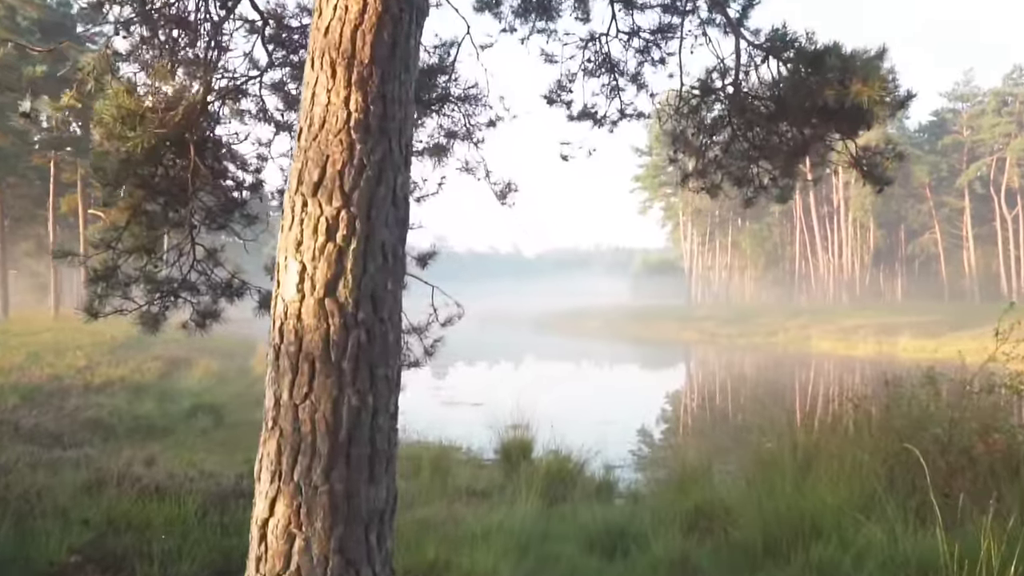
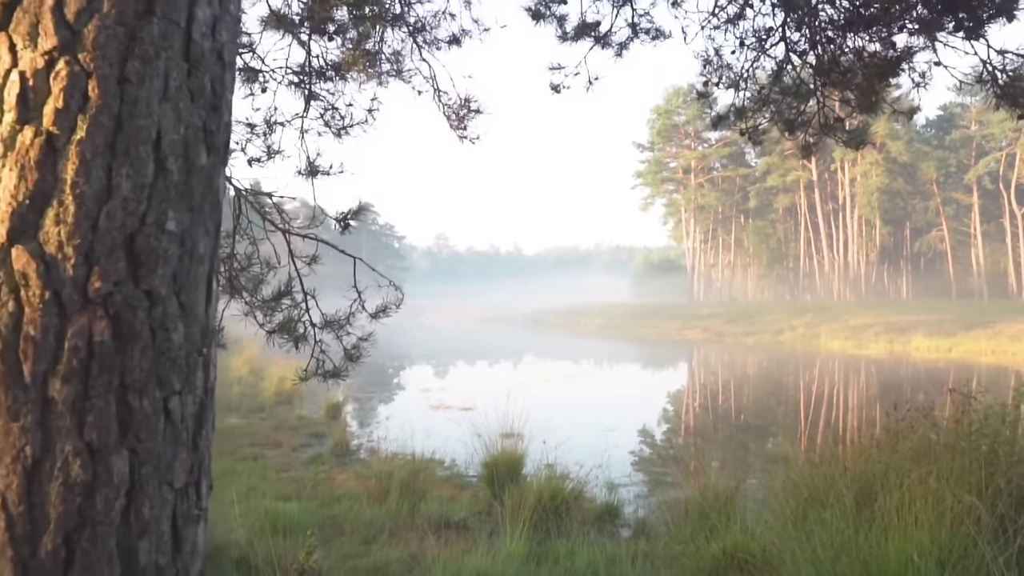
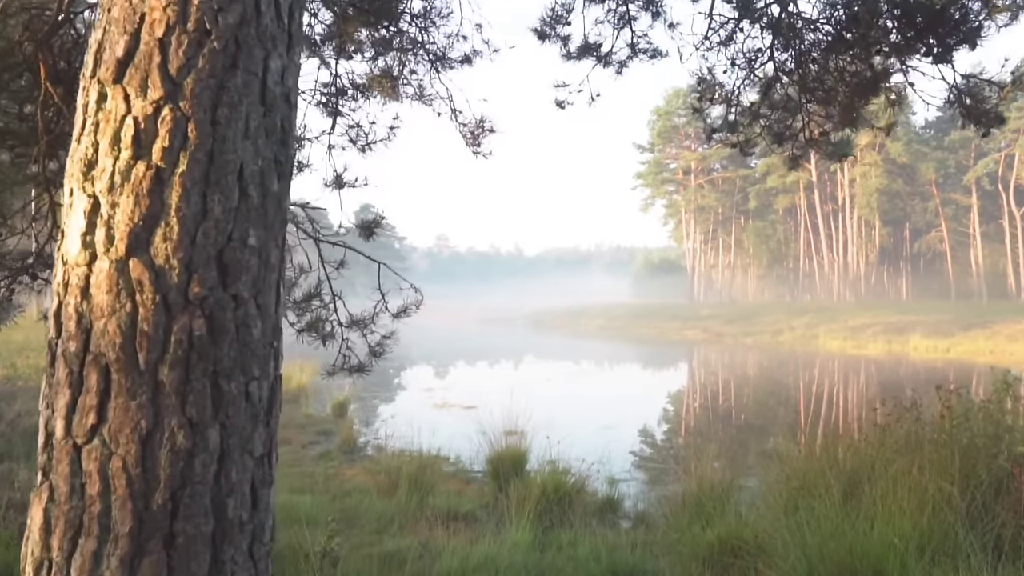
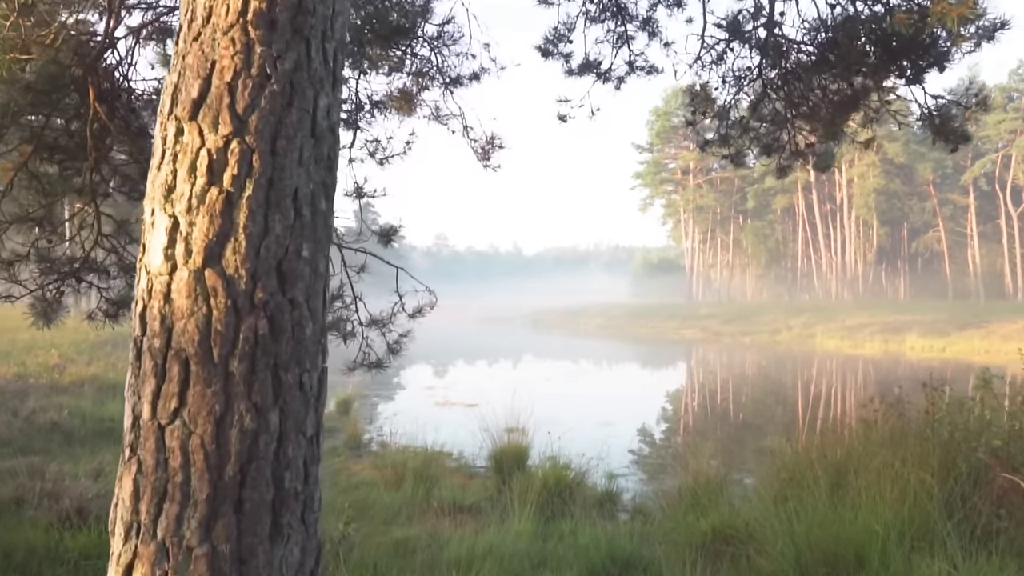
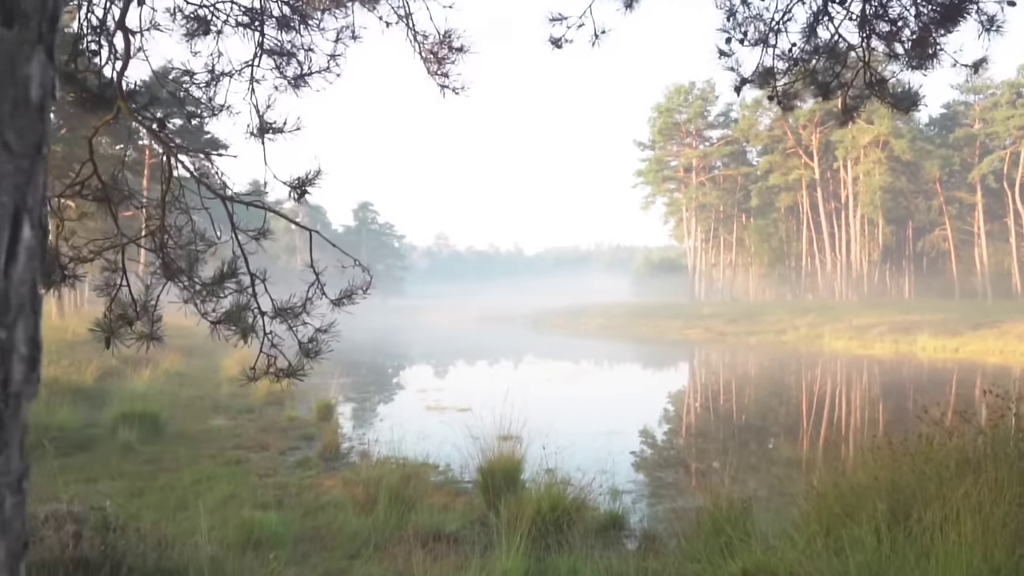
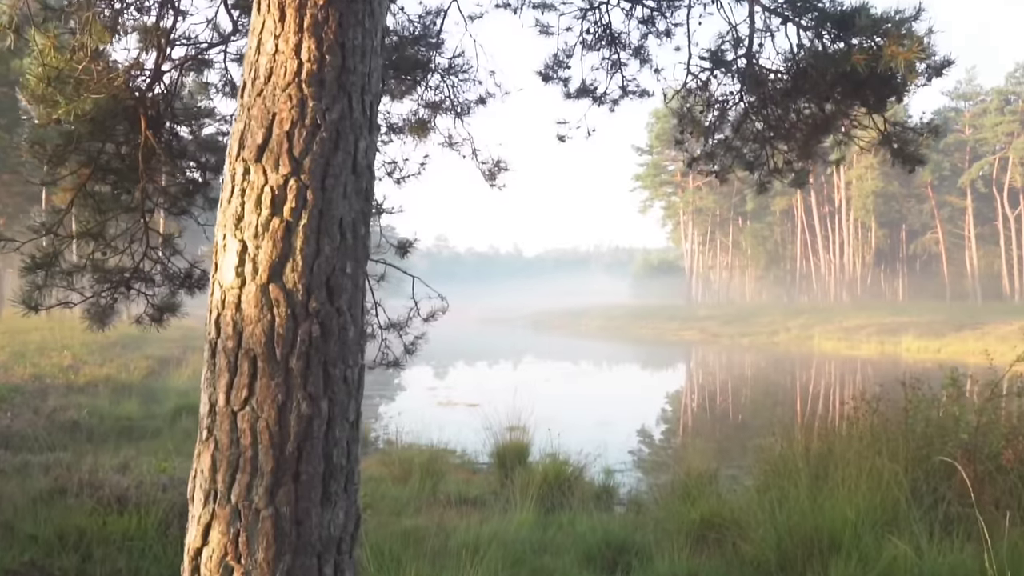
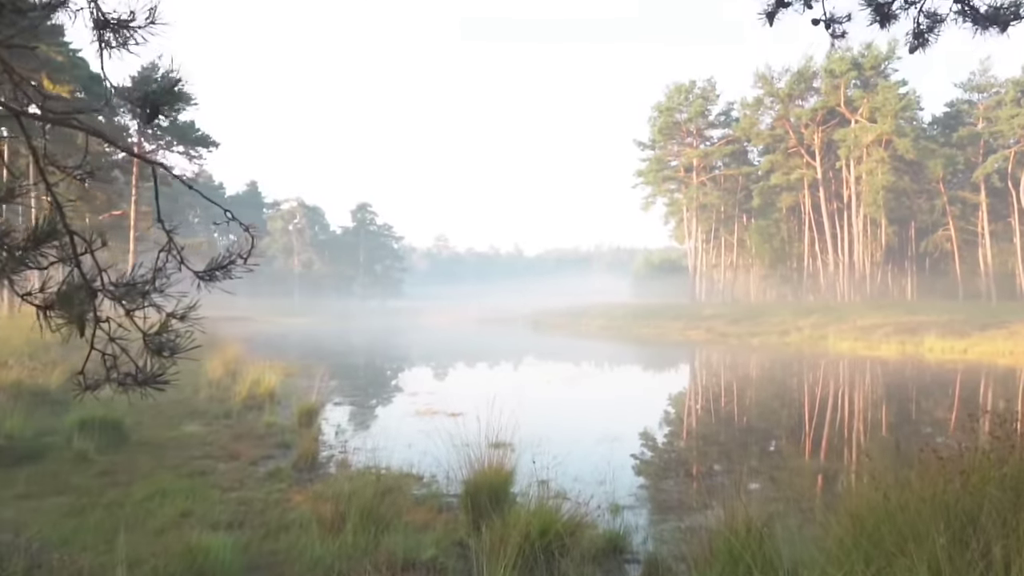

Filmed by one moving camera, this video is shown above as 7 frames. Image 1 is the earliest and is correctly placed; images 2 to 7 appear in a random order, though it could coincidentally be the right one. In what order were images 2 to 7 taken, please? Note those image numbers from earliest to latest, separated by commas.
6, 4, 3, 2, 5, 7
